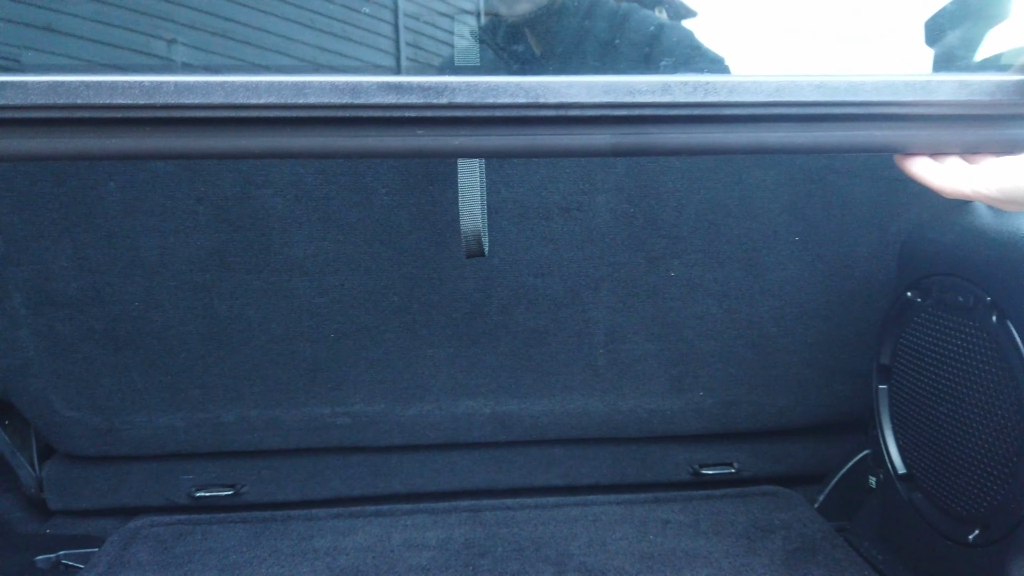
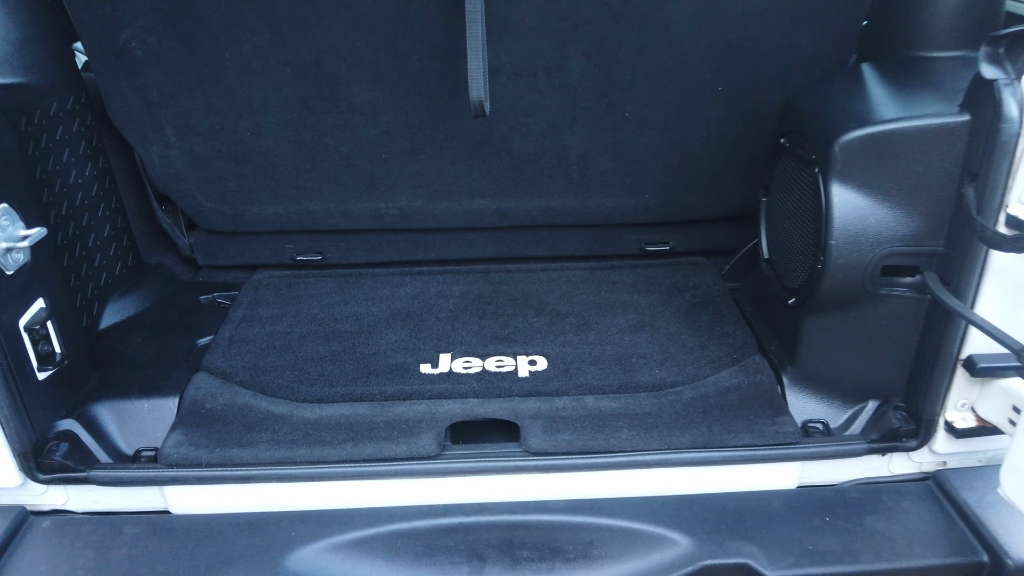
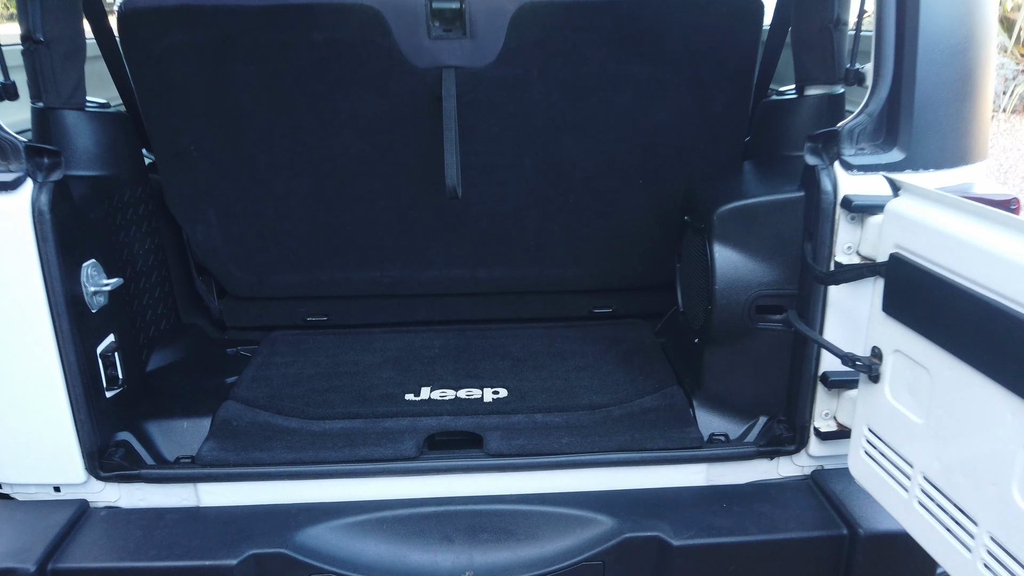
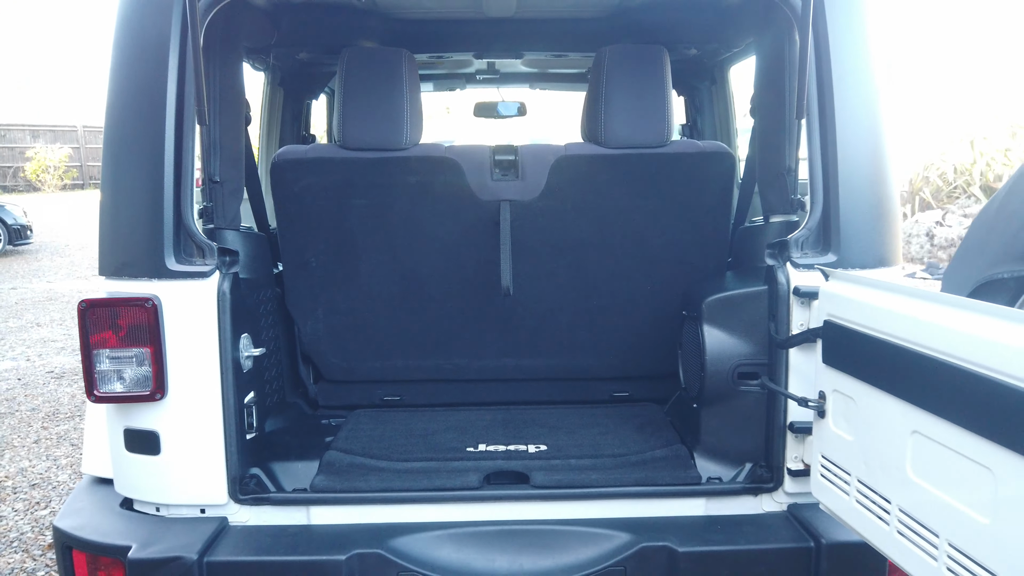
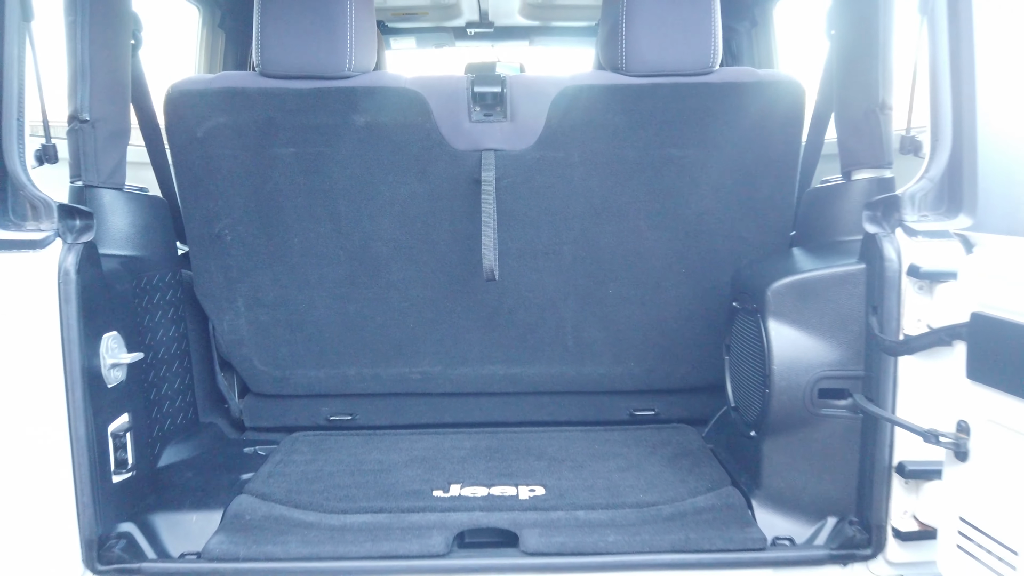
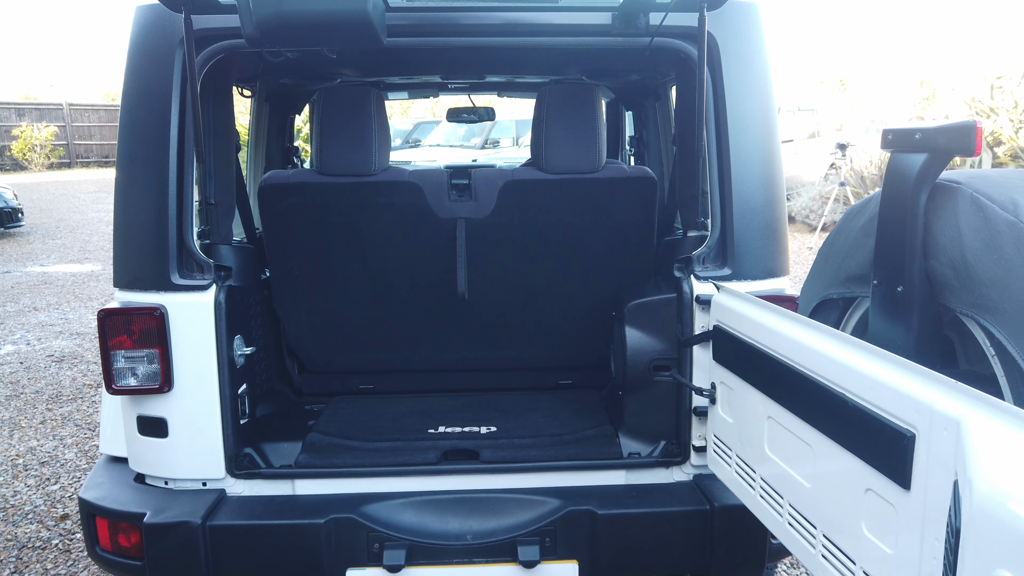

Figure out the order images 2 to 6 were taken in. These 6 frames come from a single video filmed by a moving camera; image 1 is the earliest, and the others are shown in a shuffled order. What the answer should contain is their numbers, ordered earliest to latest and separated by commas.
5, 4, 6, 3, 2
